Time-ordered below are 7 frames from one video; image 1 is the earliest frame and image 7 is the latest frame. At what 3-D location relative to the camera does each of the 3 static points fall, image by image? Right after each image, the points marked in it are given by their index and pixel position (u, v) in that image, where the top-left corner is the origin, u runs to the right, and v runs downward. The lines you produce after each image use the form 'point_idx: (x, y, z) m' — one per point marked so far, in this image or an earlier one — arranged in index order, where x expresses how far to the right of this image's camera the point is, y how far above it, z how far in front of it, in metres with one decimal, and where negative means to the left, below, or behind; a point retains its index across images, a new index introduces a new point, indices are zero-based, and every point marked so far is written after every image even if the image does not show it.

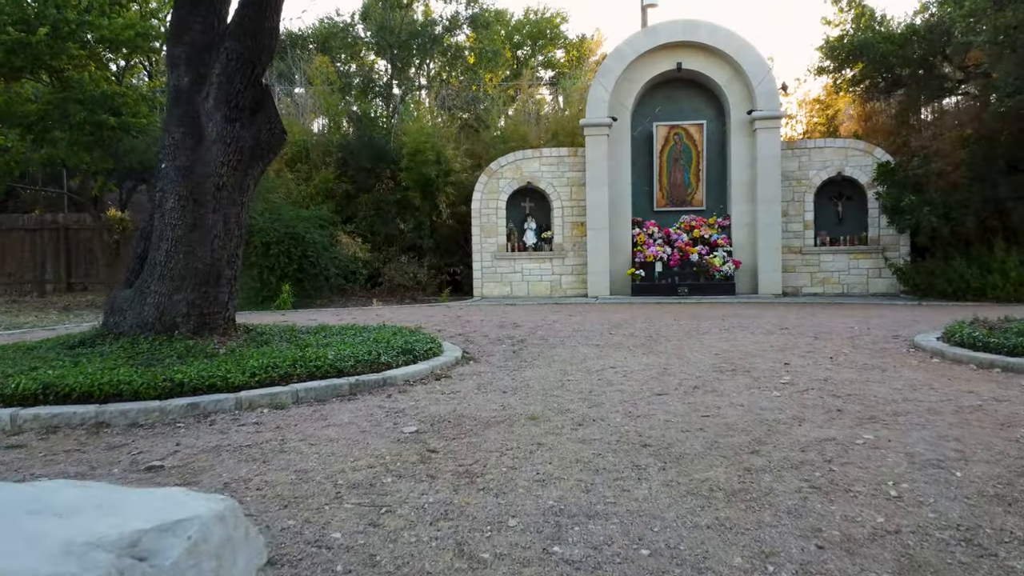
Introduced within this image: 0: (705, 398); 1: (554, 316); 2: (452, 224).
0: (+1.1, -0.6, +4.5) m
1: (+0.5, -0.3, +10.3) m
2: (-1.2, +1.2, +15.7) m
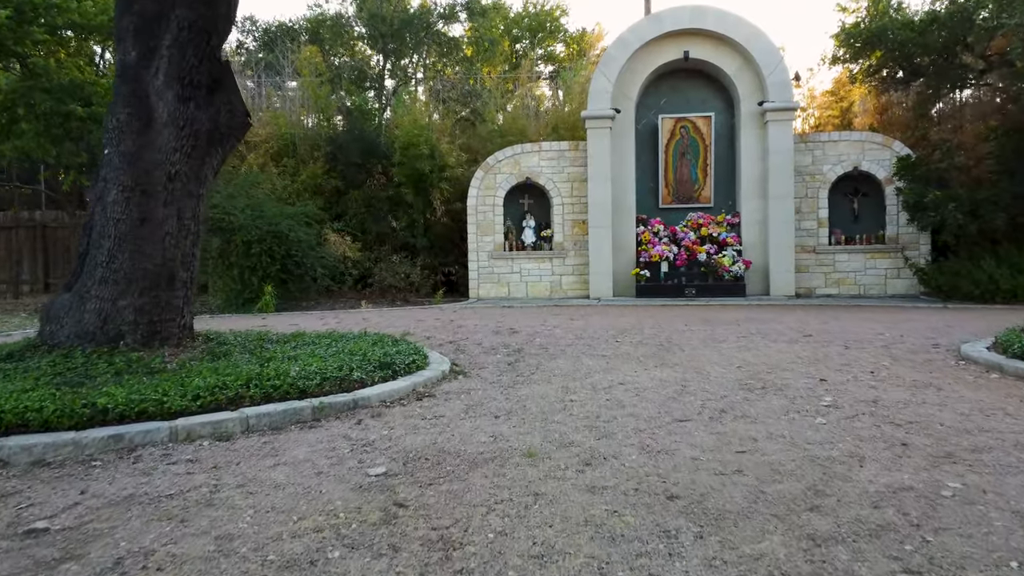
0: (+1.0, -0.6, +3.8) m
1: (+0.5, -0.4, +9.6) m
2: (-1.2, +1.2, +15.0) m
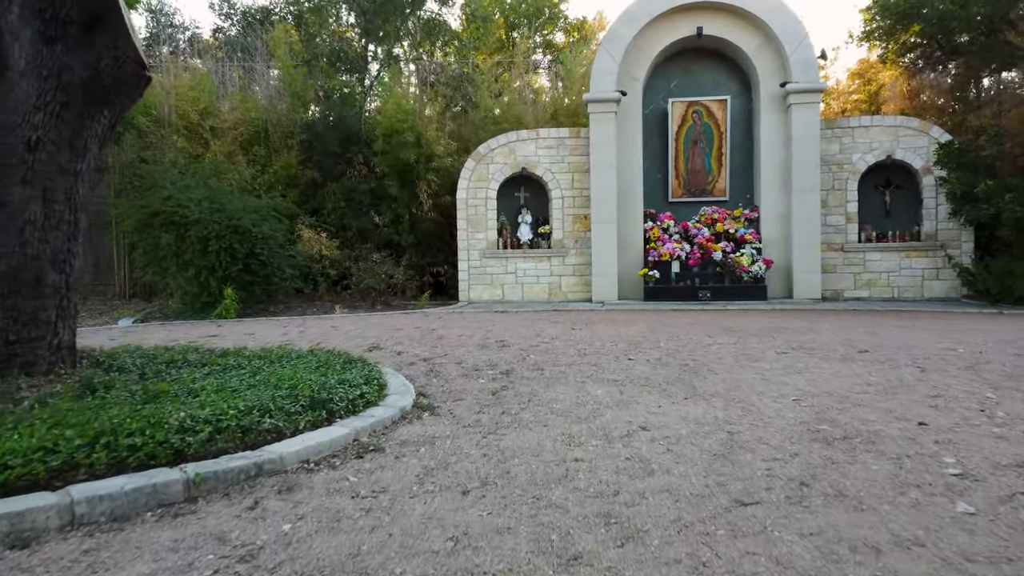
0: (+1.0, -0.7, +2.4) m
1: (+0.4, -0.4, +8.2) m
2: (-1.3, +1.2, +13.6) m
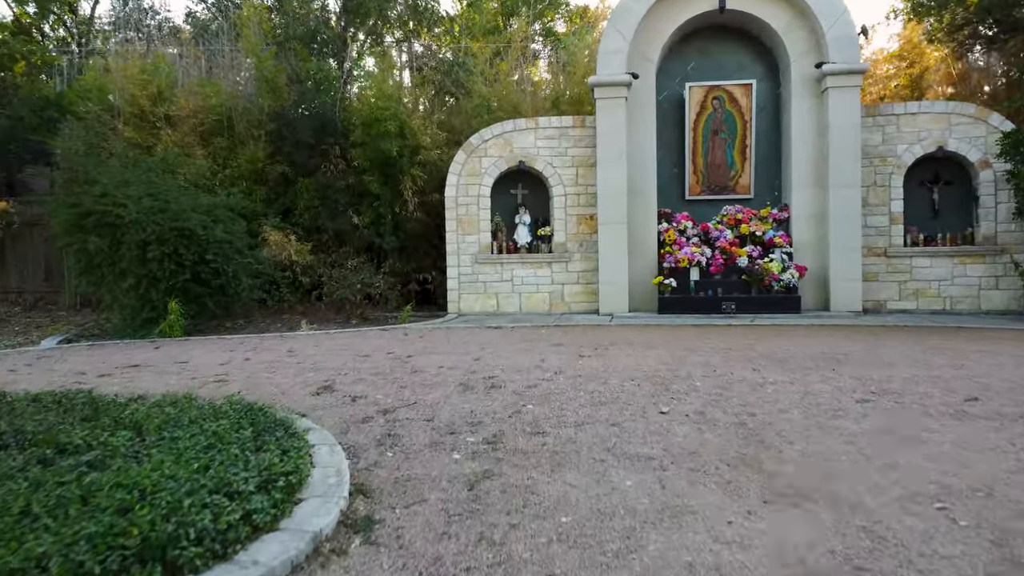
0: (+0.9, -0.8, +0.9) m
1: (+0.3, -0.6, +6.7) m
2: (-1.3, +1.0, +12.1) m
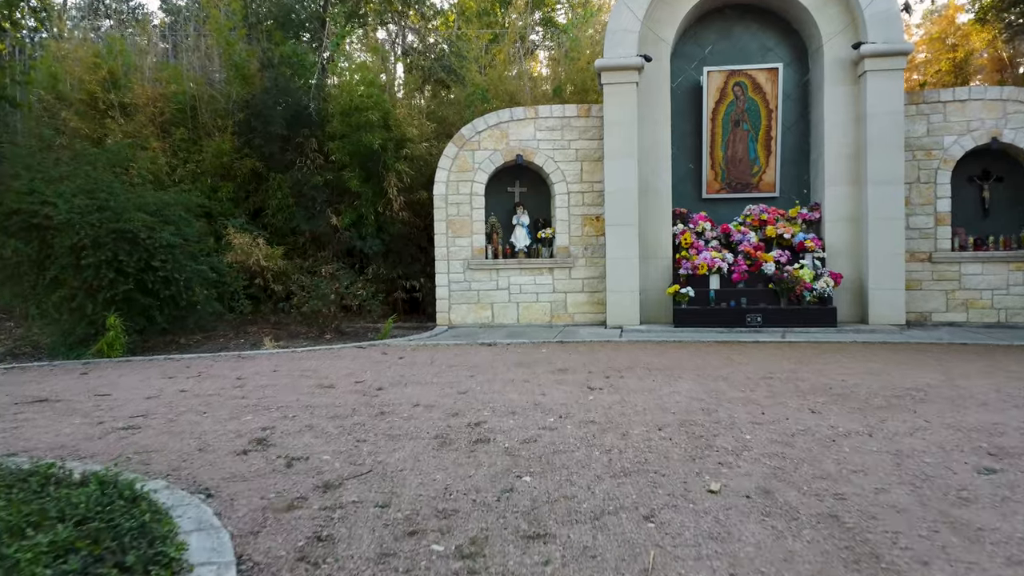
0: (+0.9, -0.9, -0.4) m
1: (+0.3, -0.7, +5.5) m
2: (-1.4, +0.9, +10.9) m
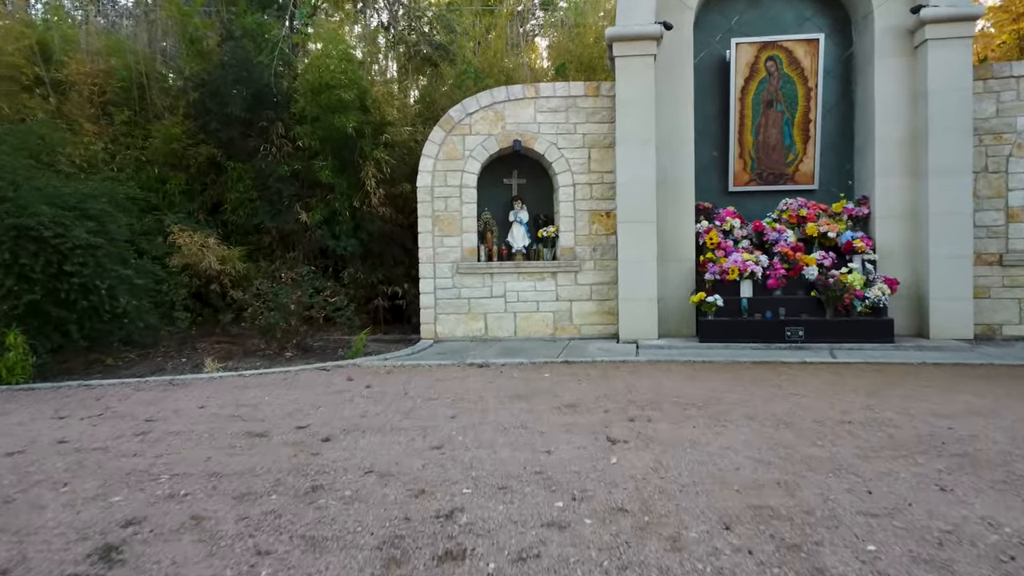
0: (+0.8, -1.0, -1.8) m
1: (+0.2, -0.7, +4.0) m
2: (-1.4, +0.9, +9.4) m
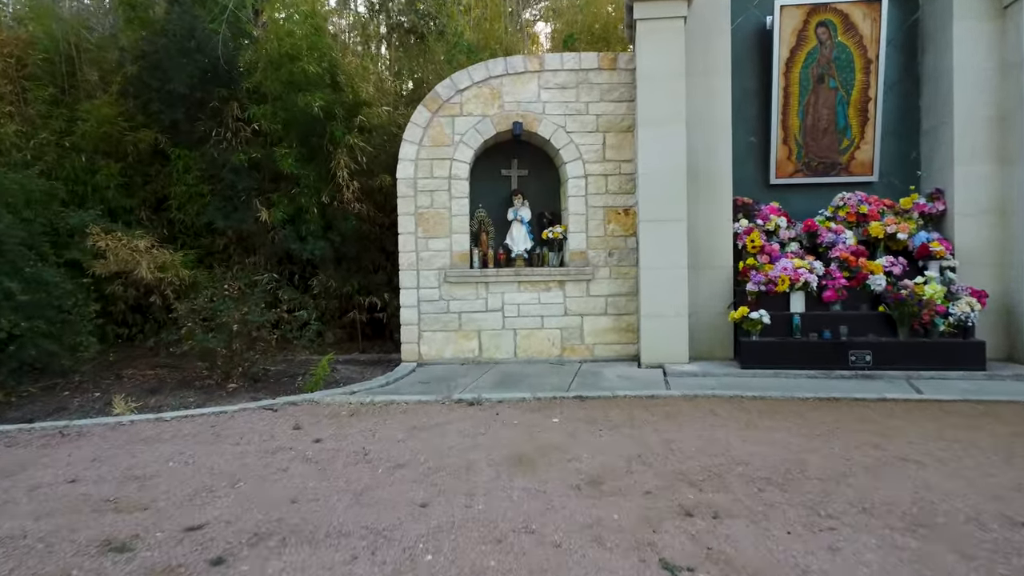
0: (+0.8, -1.1, -3.3) m
1: (+0.2, -0.8, +2.6) m
2: (-1.4, +0.7, +8.0) m
